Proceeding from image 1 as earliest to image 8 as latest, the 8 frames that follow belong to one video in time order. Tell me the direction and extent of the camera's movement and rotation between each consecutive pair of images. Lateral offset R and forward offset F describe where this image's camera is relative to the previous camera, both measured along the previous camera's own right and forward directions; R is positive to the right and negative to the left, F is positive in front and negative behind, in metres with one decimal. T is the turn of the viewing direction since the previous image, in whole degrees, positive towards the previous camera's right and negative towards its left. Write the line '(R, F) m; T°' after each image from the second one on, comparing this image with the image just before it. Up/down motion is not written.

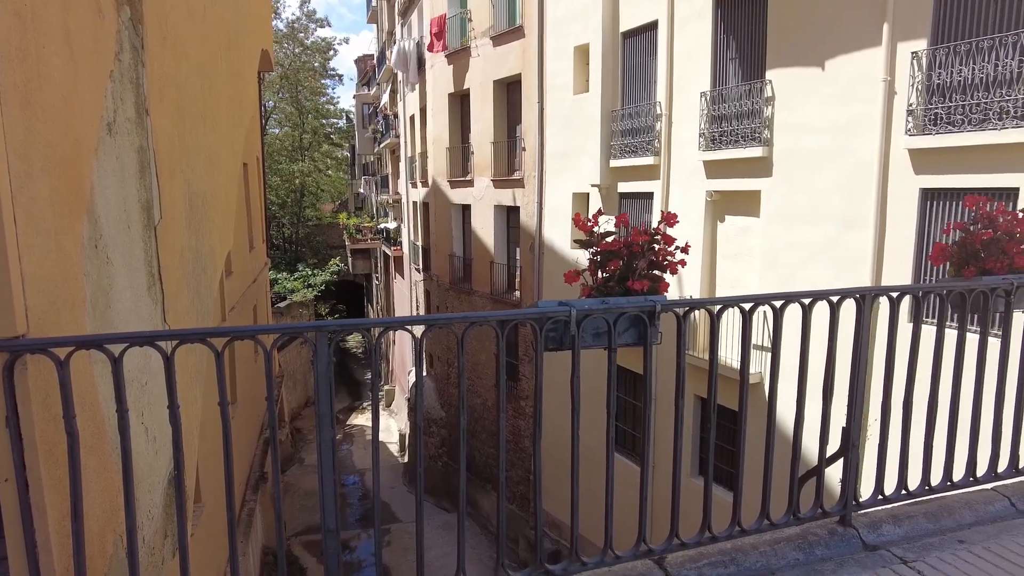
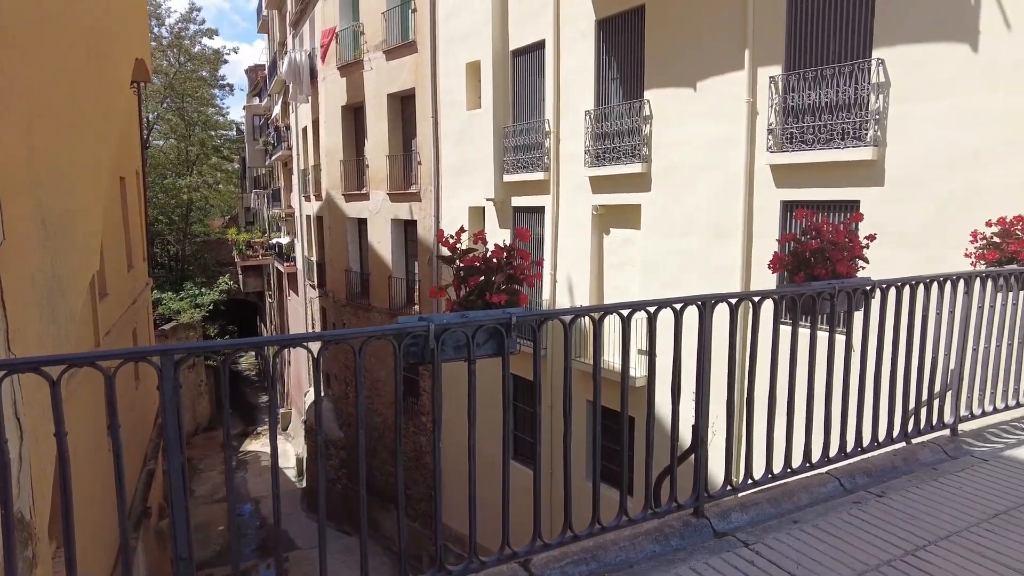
(+0.2, -0.1) m; +8°
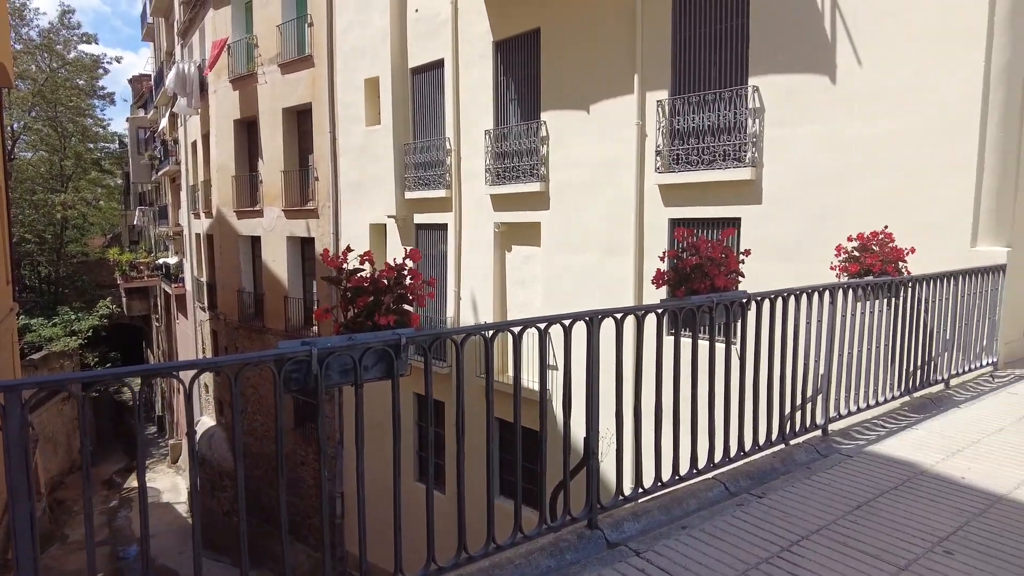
(+0.1, 0.0) m; +8°
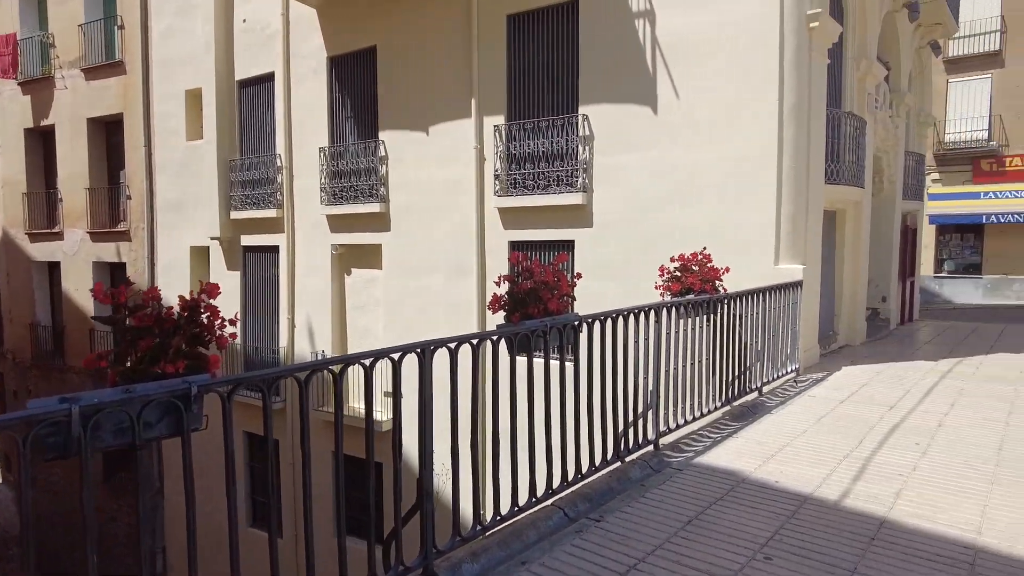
(+0.1, +0.2) m; +13°
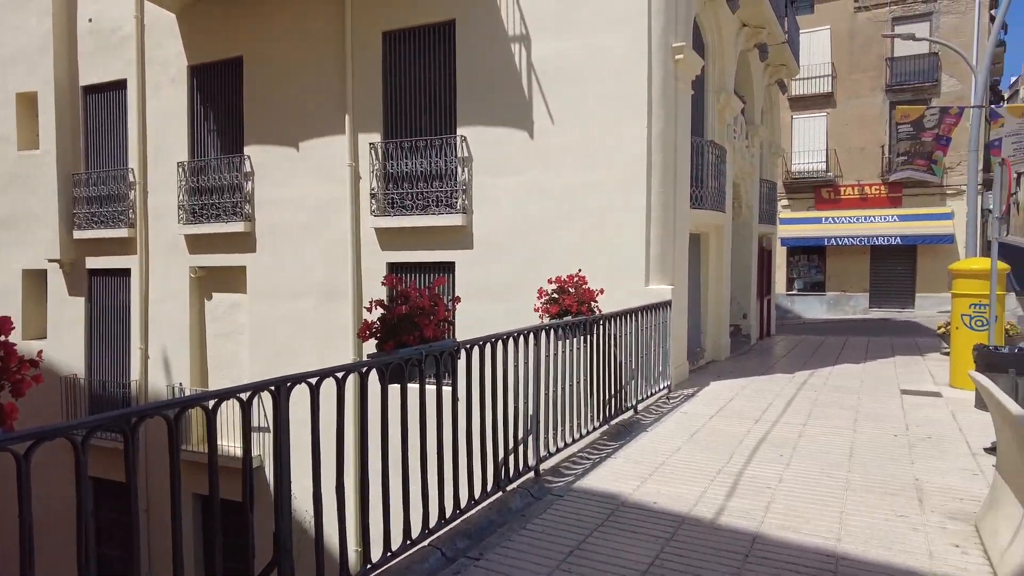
(+0.1, +0.2) m; +10°
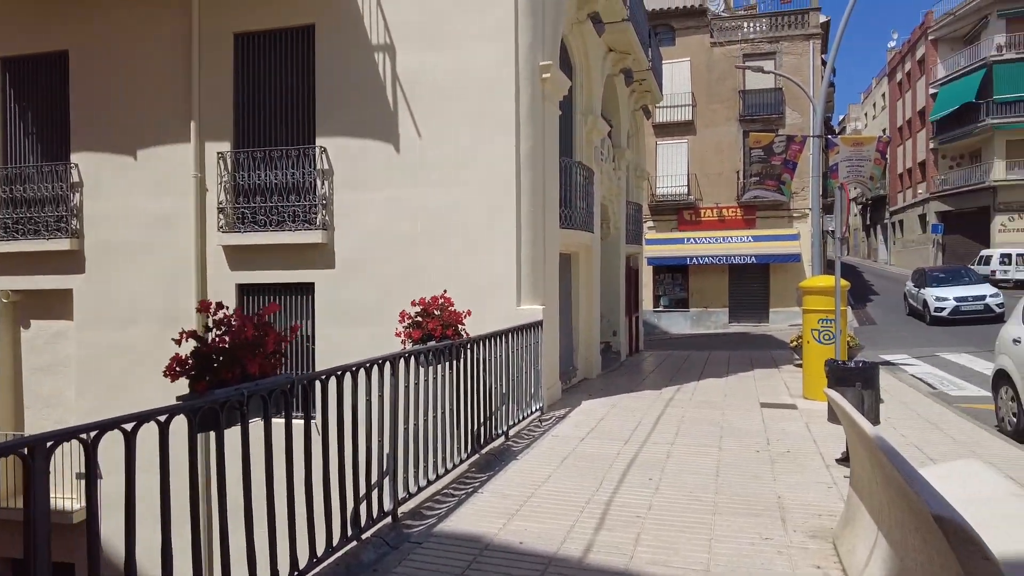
(+0.2, +0.4) m; +10°
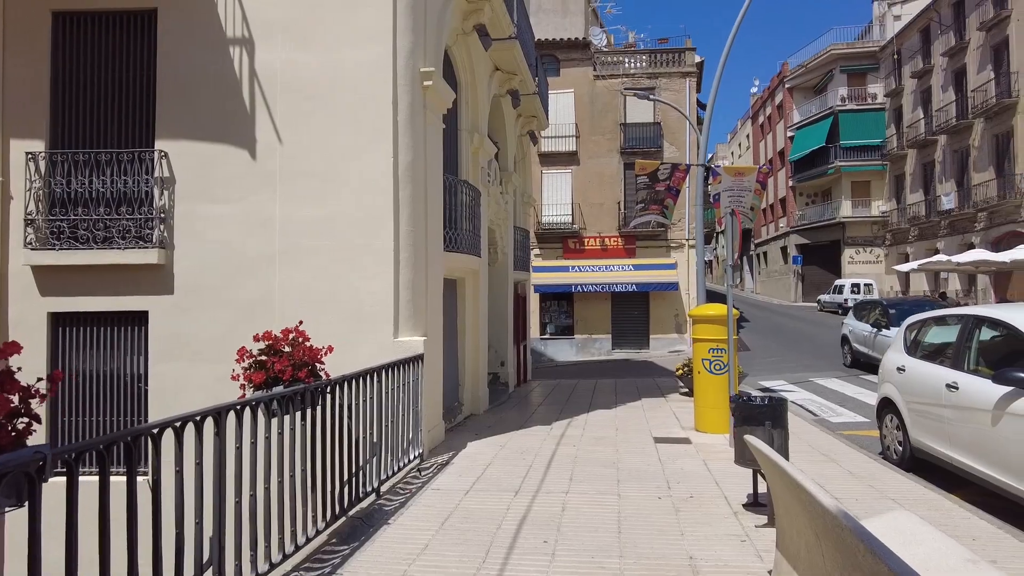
(+0.1, +0.8) m; +10°
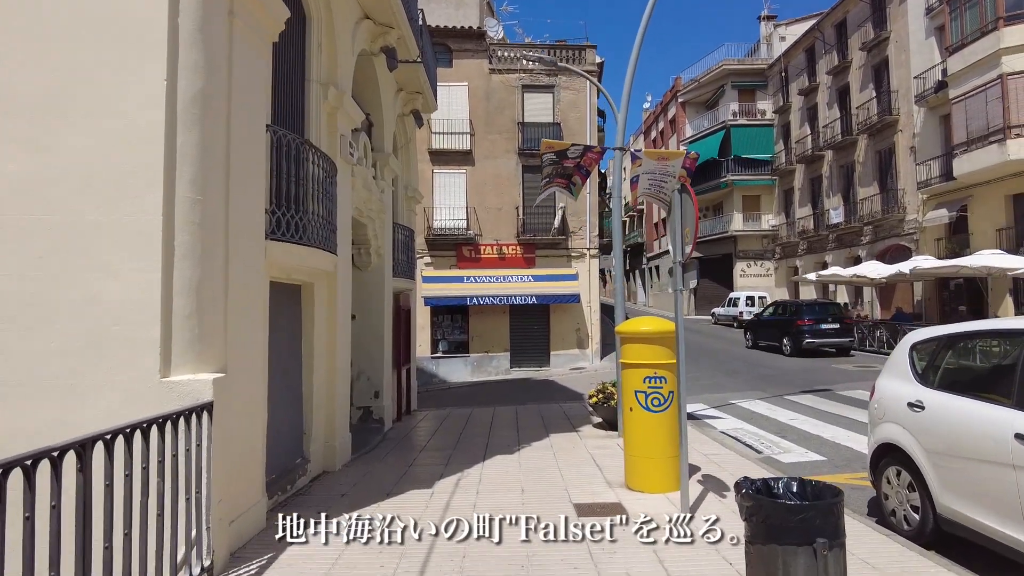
(+0.3, +2.6) m; +9°
